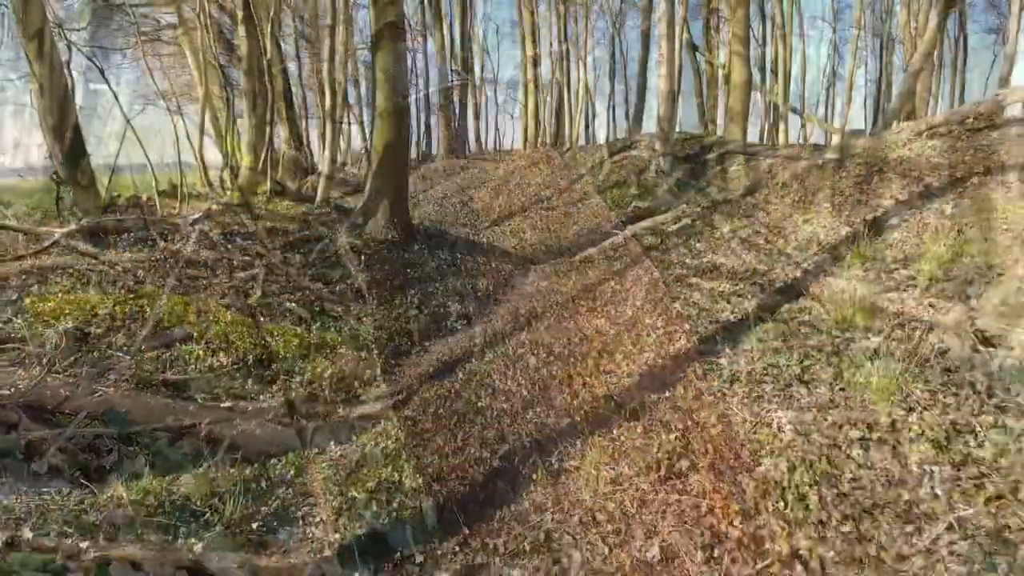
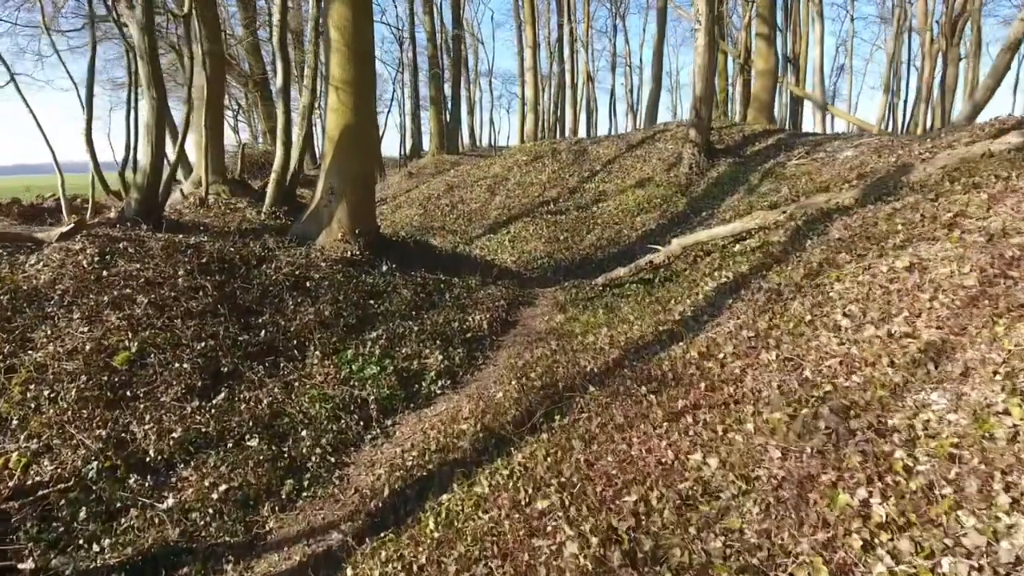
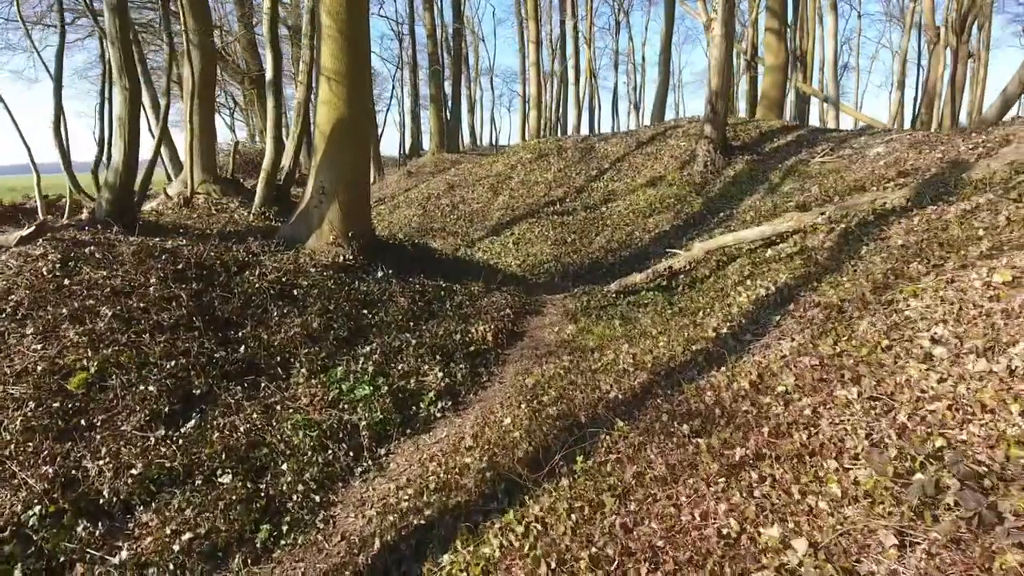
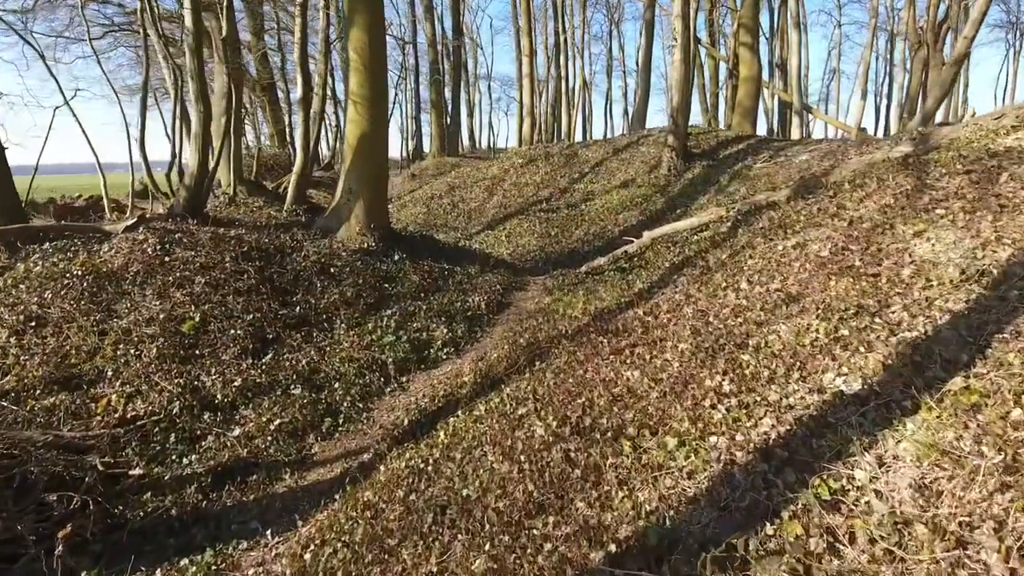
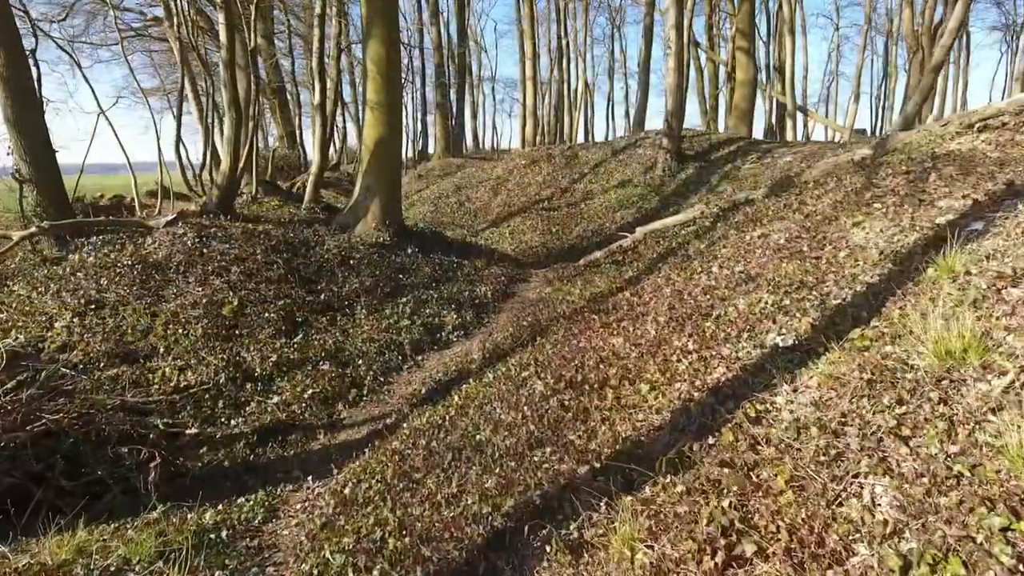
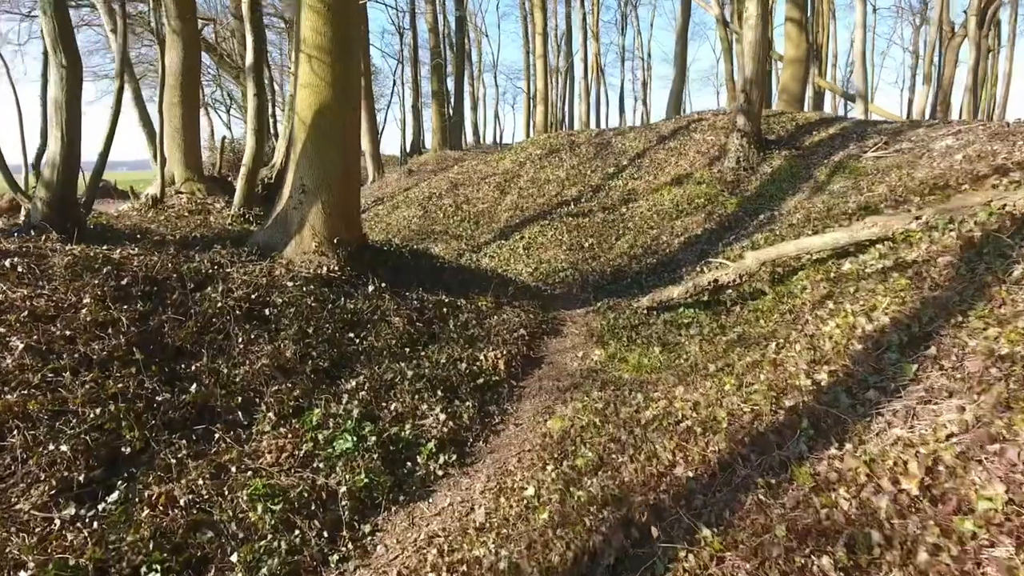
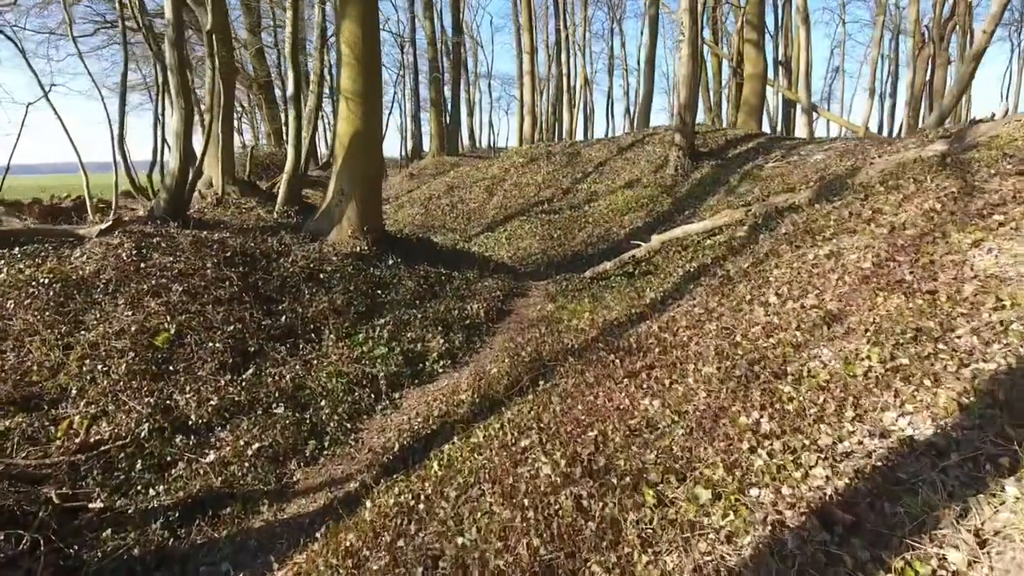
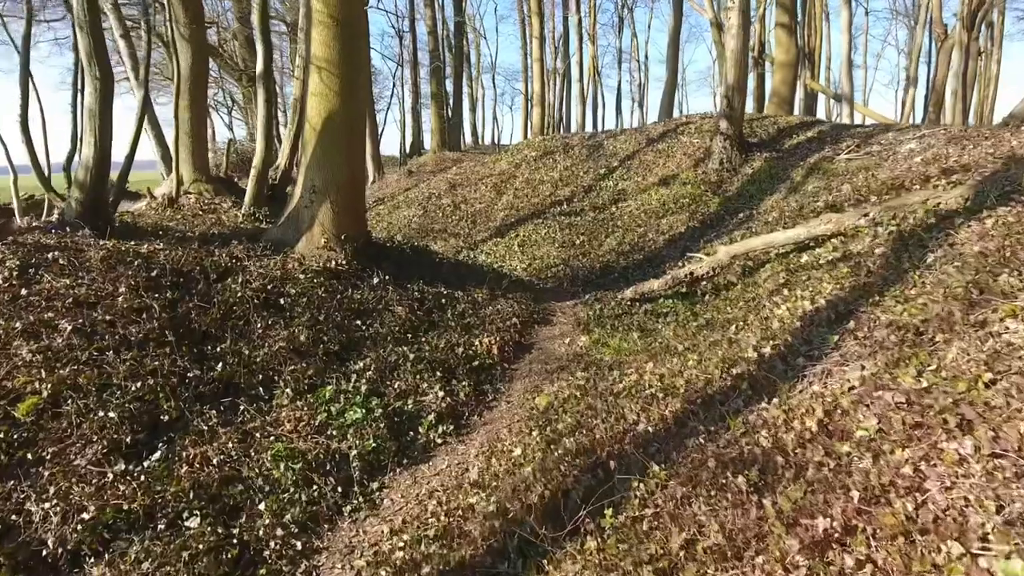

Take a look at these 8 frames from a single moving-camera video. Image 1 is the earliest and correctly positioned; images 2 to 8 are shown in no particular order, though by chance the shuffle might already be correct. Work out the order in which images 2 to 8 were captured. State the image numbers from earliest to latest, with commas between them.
5, 4, 7, 2, 3, 8, 6
